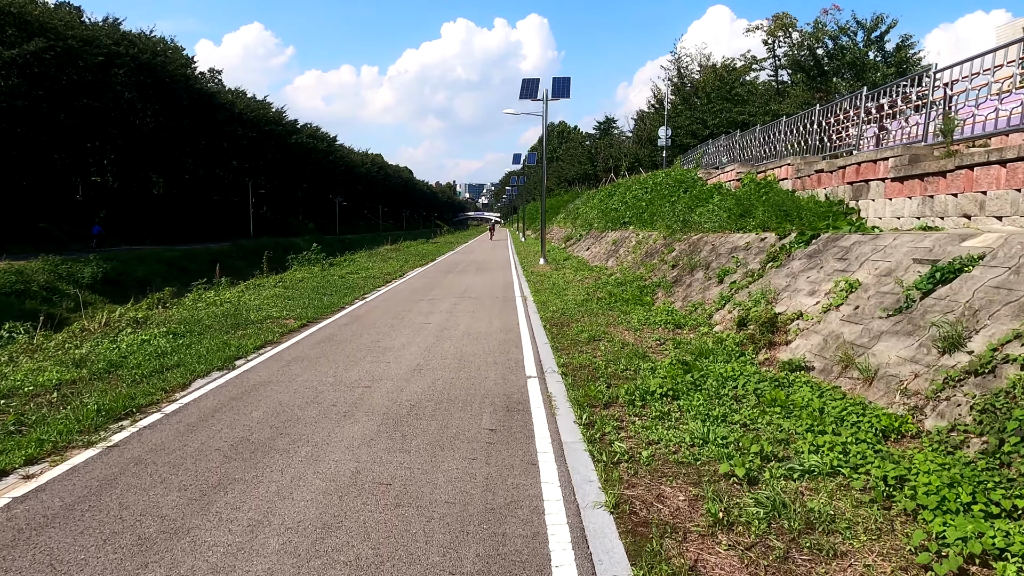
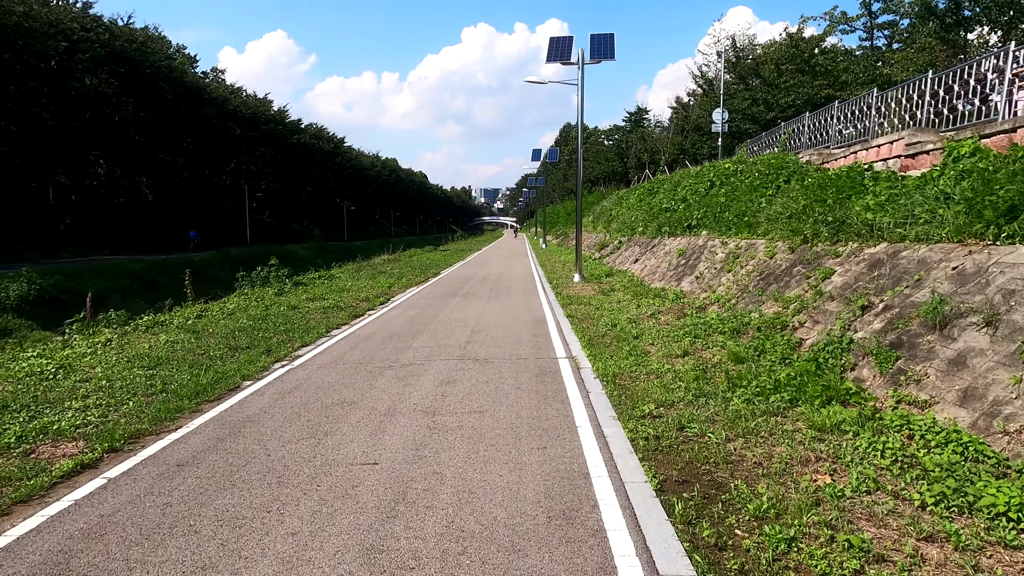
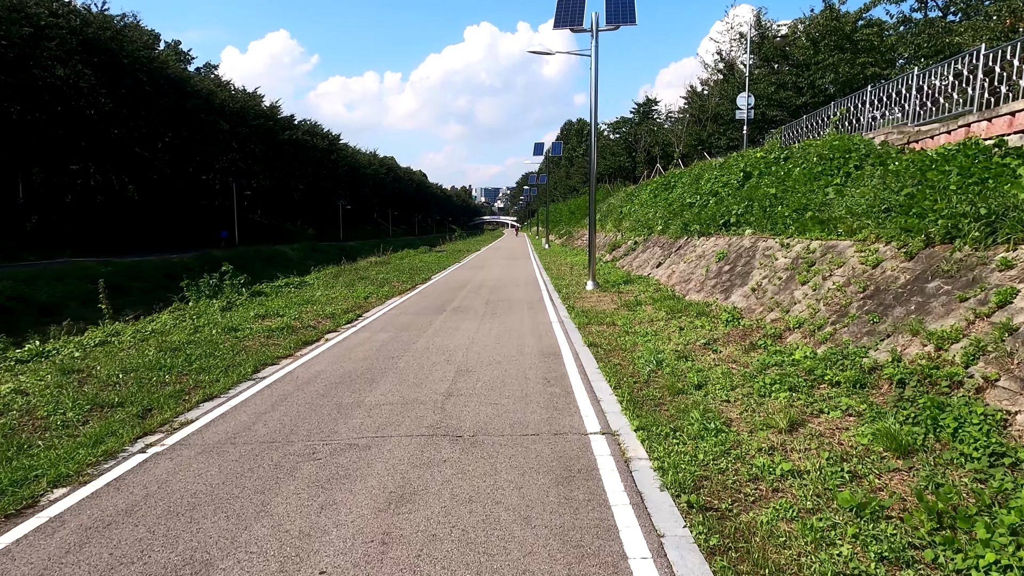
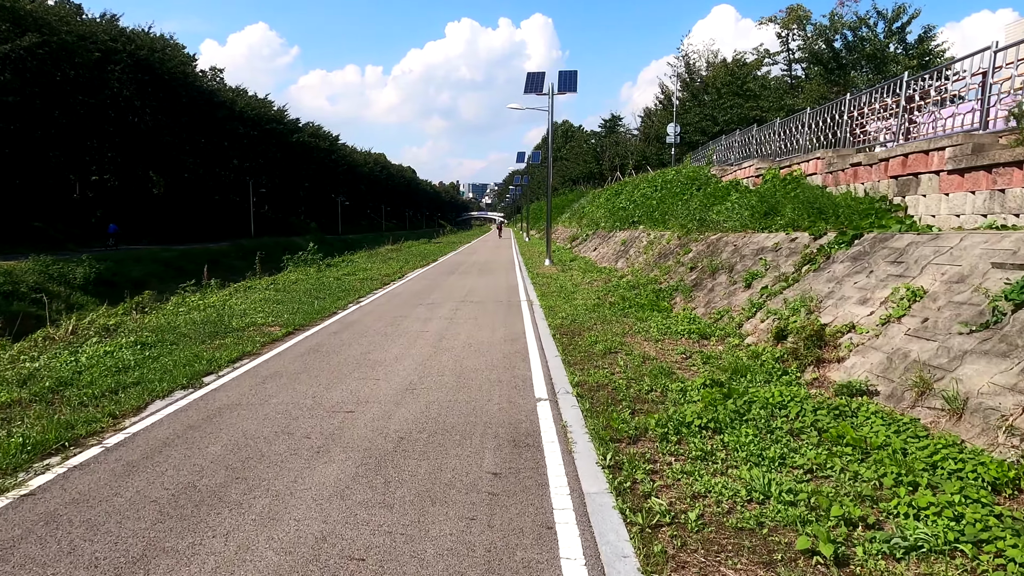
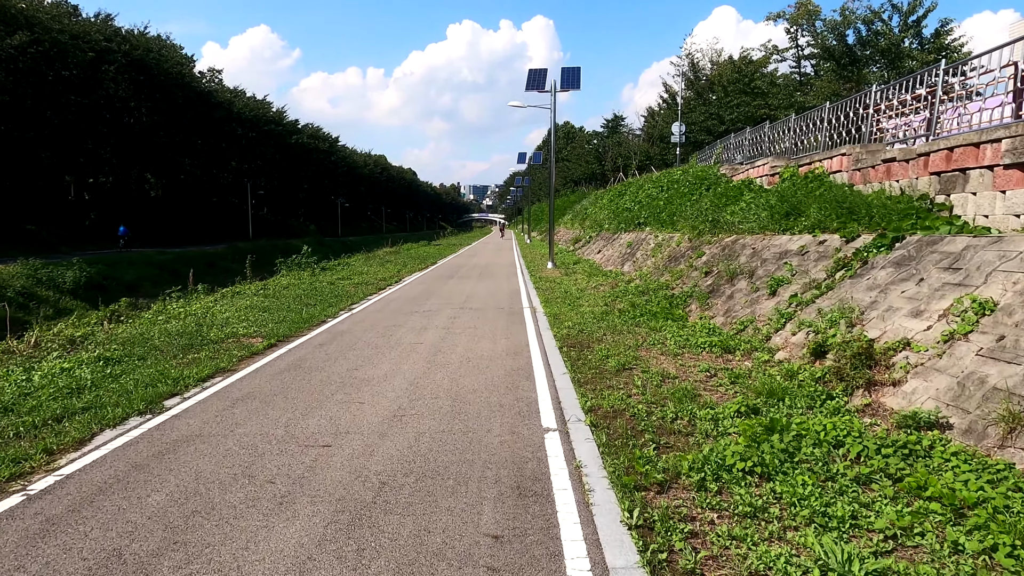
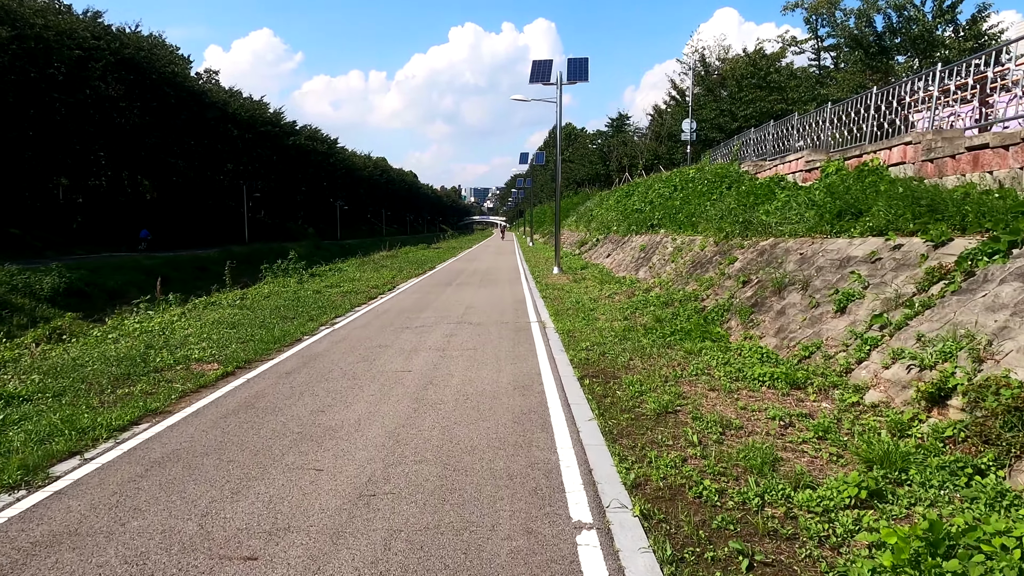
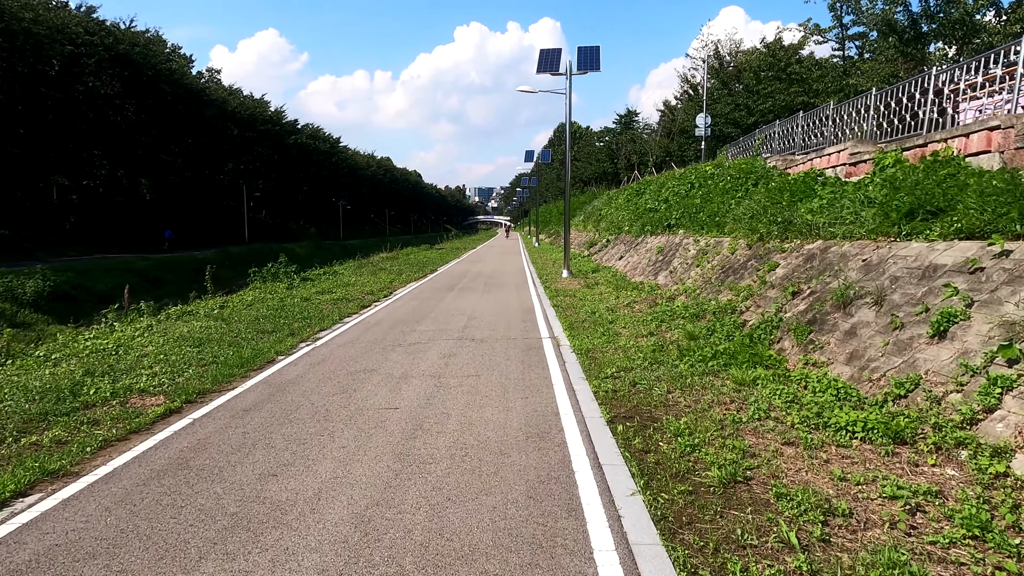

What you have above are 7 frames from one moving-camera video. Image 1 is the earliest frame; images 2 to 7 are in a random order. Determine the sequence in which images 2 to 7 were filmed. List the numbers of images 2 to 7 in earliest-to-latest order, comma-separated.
4, 5, 6, 7, 2, 3
